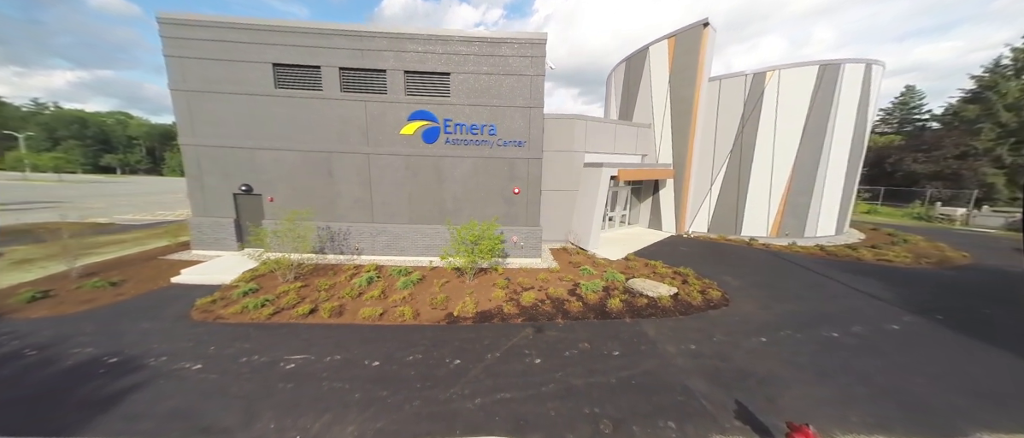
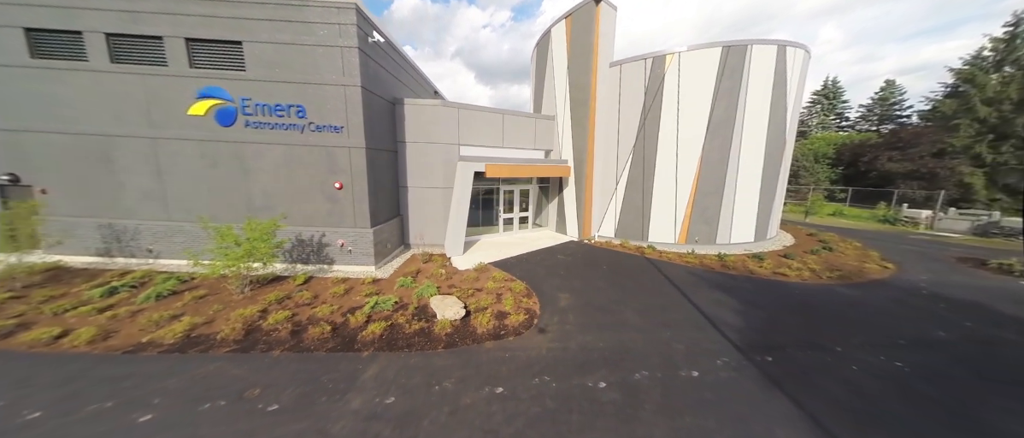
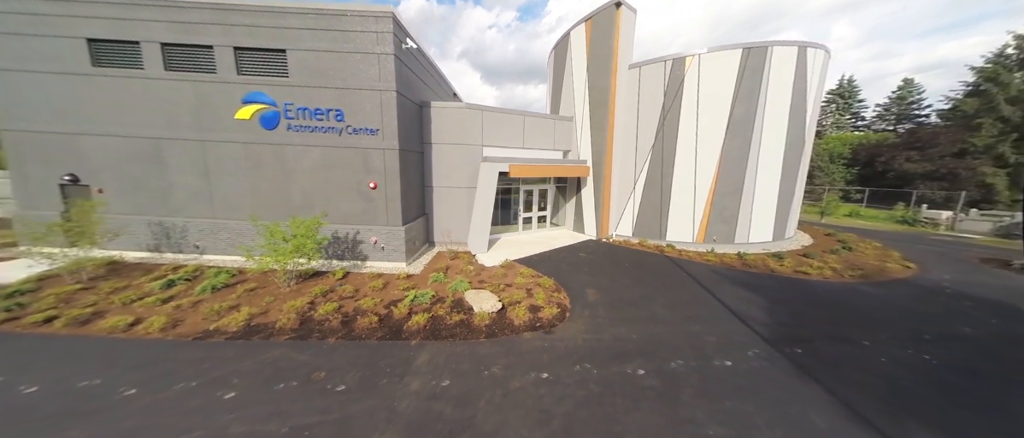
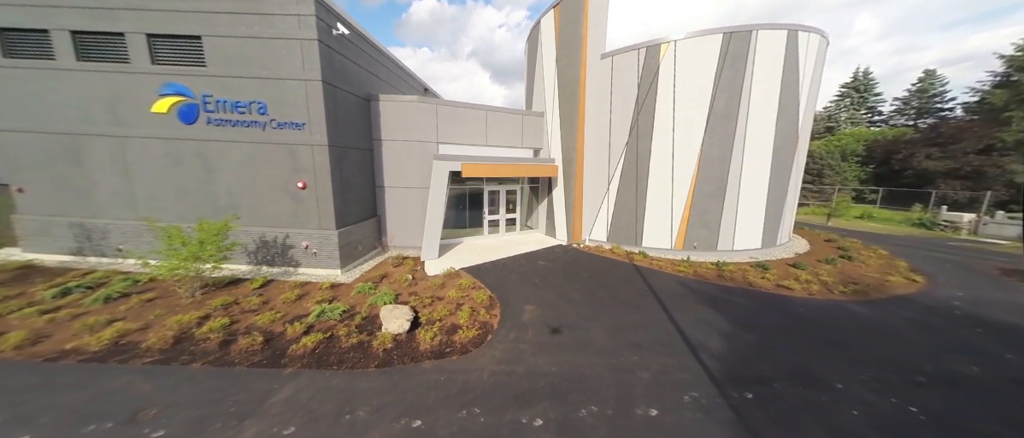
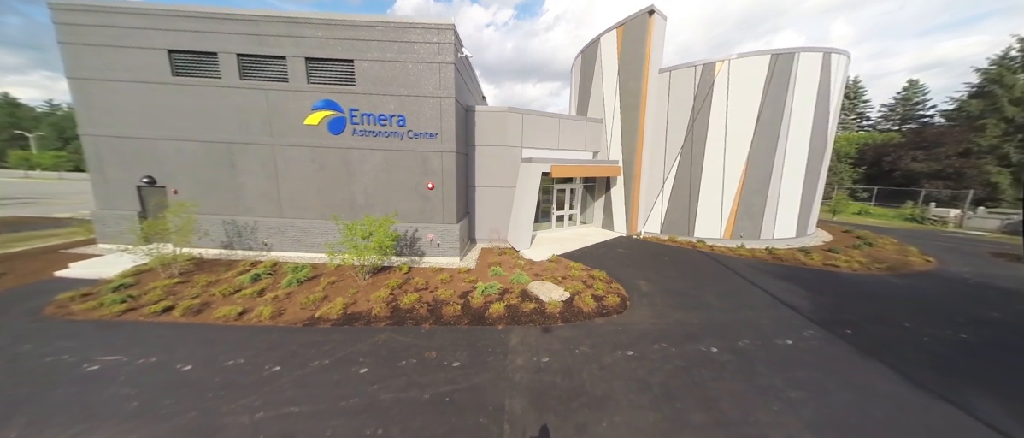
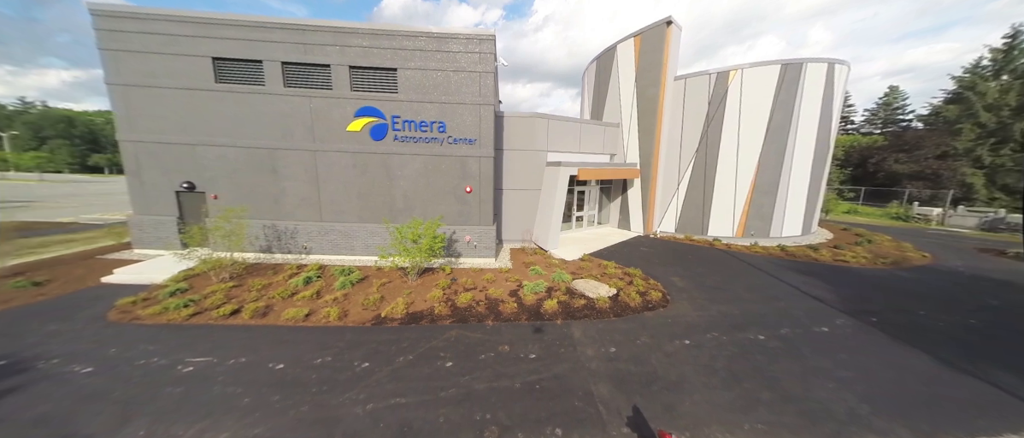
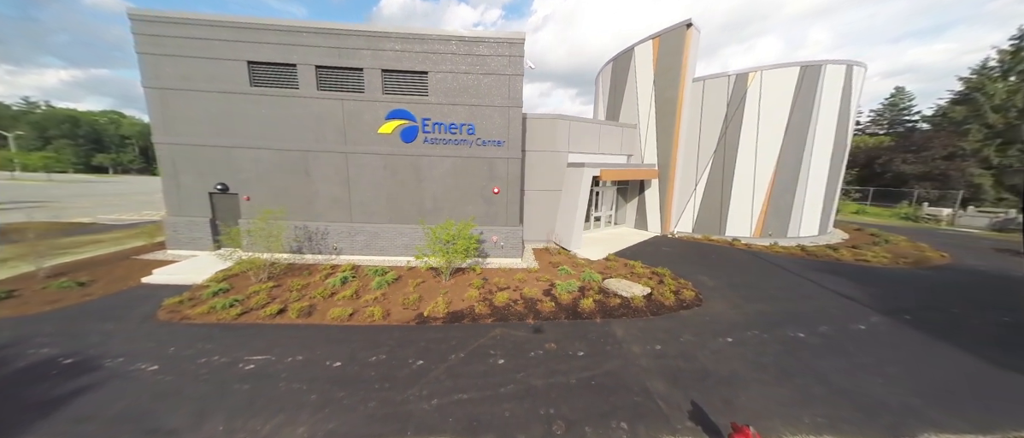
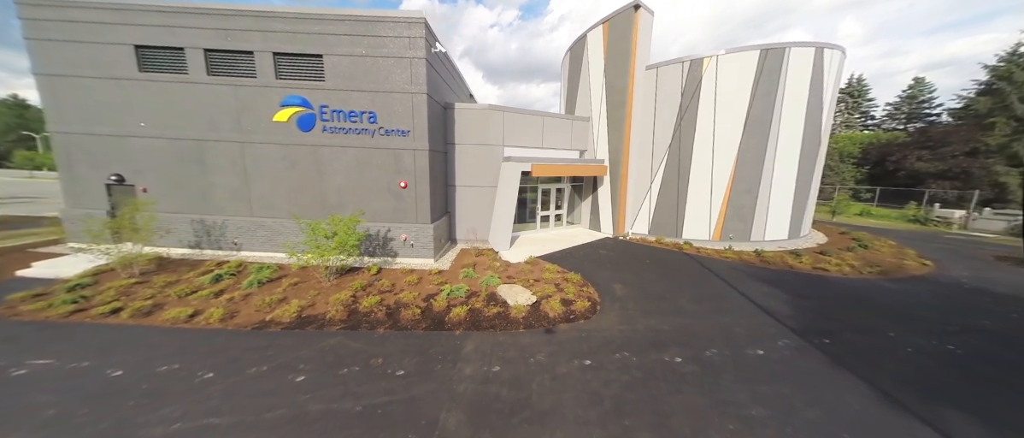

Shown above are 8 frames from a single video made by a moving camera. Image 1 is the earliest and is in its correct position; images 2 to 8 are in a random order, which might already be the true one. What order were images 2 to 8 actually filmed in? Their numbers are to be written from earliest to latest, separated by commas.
7, 6, 5, 8, 3, 2, 4
